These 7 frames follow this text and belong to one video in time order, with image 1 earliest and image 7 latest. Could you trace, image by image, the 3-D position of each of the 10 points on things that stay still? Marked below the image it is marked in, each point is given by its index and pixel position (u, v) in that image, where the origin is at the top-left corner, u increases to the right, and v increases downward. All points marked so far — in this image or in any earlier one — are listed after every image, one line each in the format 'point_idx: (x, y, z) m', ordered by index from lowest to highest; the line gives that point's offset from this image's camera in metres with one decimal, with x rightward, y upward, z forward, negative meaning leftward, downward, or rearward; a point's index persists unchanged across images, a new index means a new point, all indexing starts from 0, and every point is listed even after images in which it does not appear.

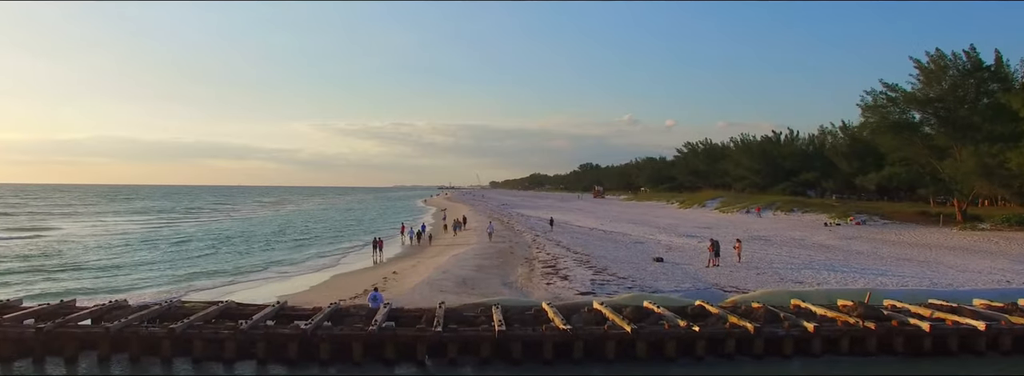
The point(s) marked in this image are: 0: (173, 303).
0: (-8.4, -2.8, +15.4) m
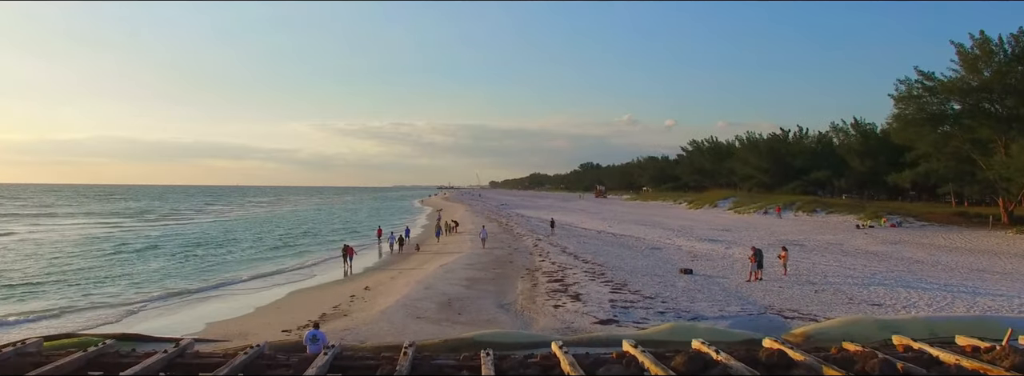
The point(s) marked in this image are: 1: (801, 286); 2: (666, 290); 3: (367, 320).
0: (-8.4, -2.7, +10.7) m
1: (+9.2, -3.1, +19.9) m
2: (+4.8, -3.2, +19.3) m
3: (-3.7, -3.4, +16.0) m
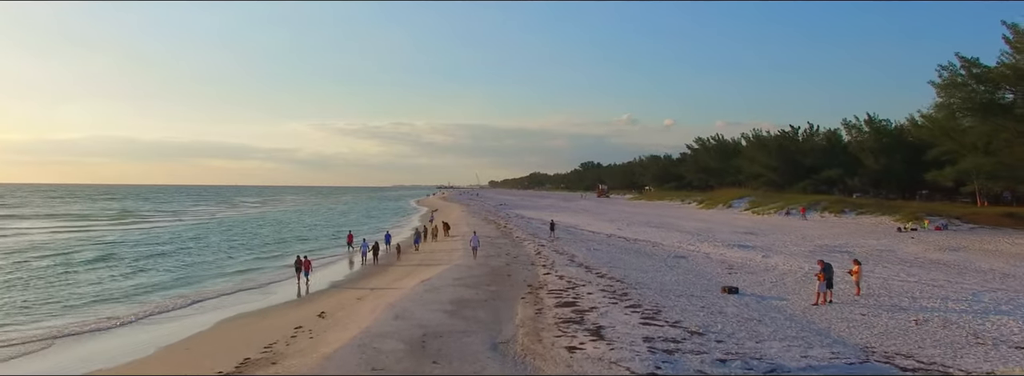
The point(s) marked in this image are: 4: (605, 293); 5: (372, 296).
0: (-8.5, -2.6, +5.9) m
1: (+9.2, -3.0, +15.1) m
2: (+4.7, -3.1, +14.5) m
3: (-3.8, -3.3, +11.2) m
4: (+2.7, -3.0, +17.8) m
5: (-4.1, -3.2, +18.2) m
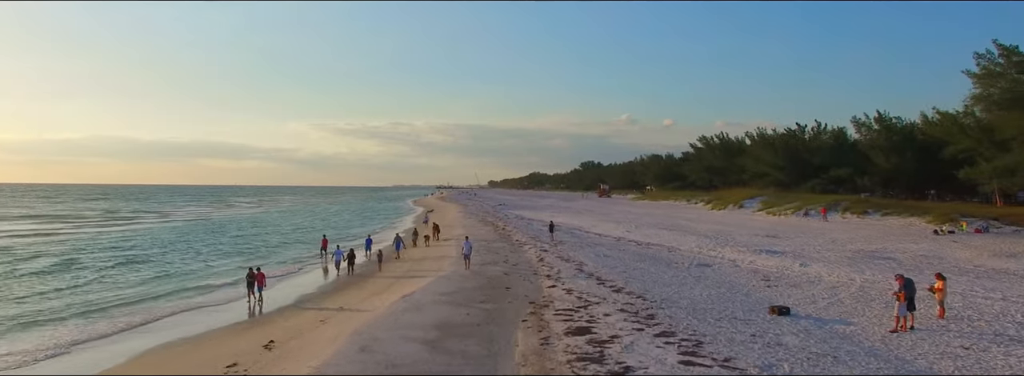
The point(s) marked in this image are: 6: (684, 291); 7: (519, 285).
0: (-8.5, -2.6, +2.4) m
1: (+9.2, -2.9, +11.7) m
2: (+4.7, -3.0, +11.0) m
3: (-3.8, -3.2, +7.8) m
4: (+2.6, -2.9, +14.4) m
5: (-4.1, -3.1, +14.7) m
6: (+4.9, -2.9, +17.5) m
7: (+0.2, -3.0, +19.0) m
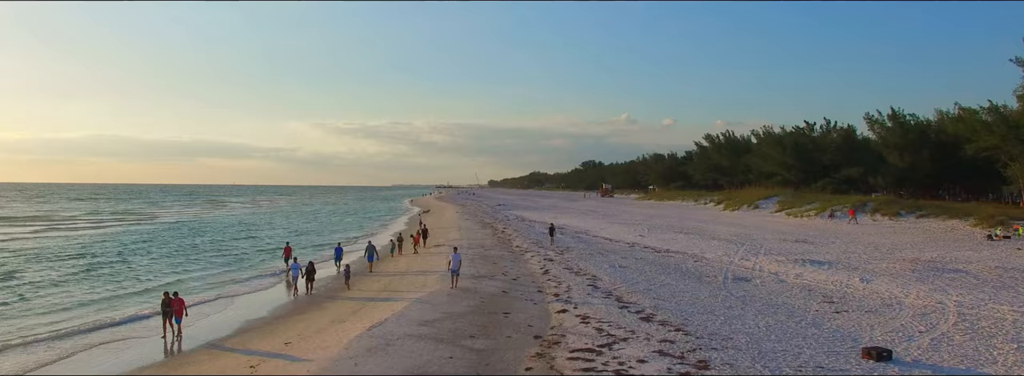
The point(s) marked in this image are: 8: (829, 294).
0: (-8.5, -2.5, -1.5) m
1: (+9.2, -2.9, +7.7) m
2: (+4.7, -3.0, +7.1) m
3: (-3.8, -3.2, +3.8) m
4: (+2.6, -2.9, +10.4) m
5: (-4.1, -3.0, +10.8) m
6: (+4.9, -2.9, +13.6) m
7: (+0.2, -2.9, +15.0) m
8: (+8.5, -2.8, +16.7) m
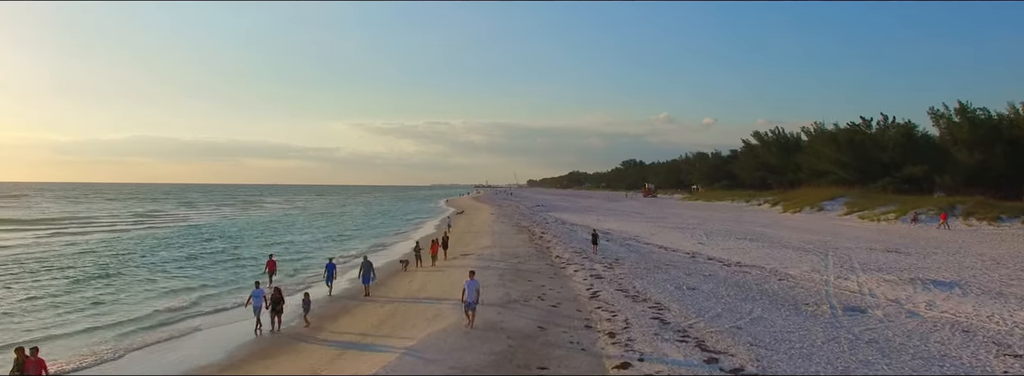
0: (-8.8, -2.6, -5.3) m
1: (+9.4, -3.0, +2.8) m
2: (+4.9, -3.0, +2.5) m
3: (-3.8, -3.3, -0.3) m
4: (+3.0, -2.9, +5.9) m
5: (-3.7, -3.1, +6.7) m
6: (+5.4, -2.9, +8.9) m
7: (+0.9, -3.0, +10.7) m
8: (+9.3, -2.9, +11.9) m
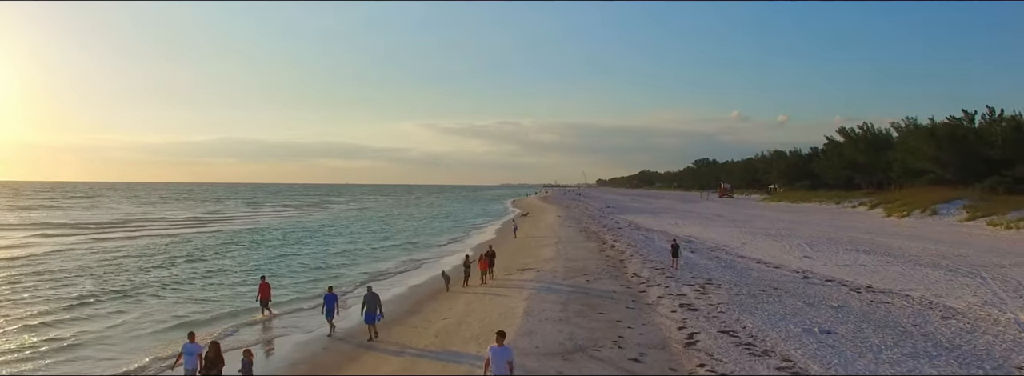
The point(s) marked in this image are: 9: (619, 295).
0: (-9.9, -2.7, -8.5) m
1: (+9.1, -3.1, -2.4) m
2: (+4.6, -3.1, -2.3) m
3: (-4.3, -3.4, -4.1) m
4: (+3.1, -3.1, +1.3) m
5: (-3.5, -3.2, +2.9) m
6: (+5.9, -3.0, +4.1) m
7: (+1.6, -3.1, +6.3) m
8: (+10.0, -3.0, +6.6) m
9: (+3.0, -3.0, +17.4) m
